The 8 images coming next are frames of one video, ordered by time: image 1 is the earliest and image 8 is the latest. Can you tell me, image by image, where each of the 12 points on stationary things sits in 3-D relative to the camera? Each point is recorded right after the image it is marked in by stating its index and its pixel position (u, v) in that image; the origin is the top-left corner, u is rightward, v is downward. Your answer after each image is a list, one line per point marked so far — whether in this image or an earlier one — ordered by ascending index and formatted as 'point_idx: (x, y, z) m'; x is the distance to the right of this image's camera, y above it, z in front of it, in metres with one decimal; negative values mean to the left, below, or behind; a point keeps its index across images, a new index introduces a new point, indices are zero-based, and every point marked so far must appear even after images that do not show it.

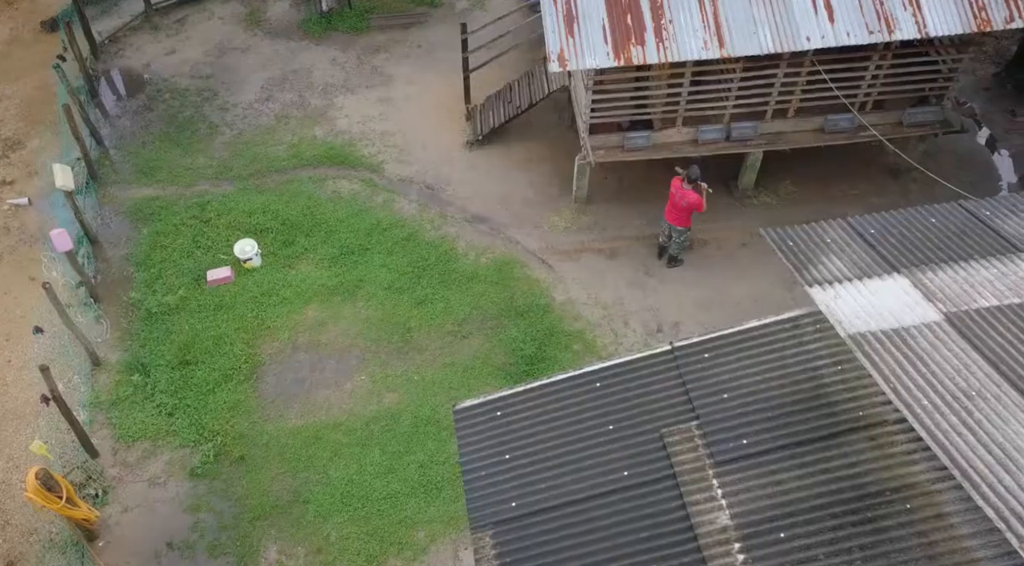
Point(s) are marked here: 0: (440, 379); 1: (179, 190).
0: (-1.1, -1.4, +10.7) m
1: (-6.1, +1.7, +13.2) m
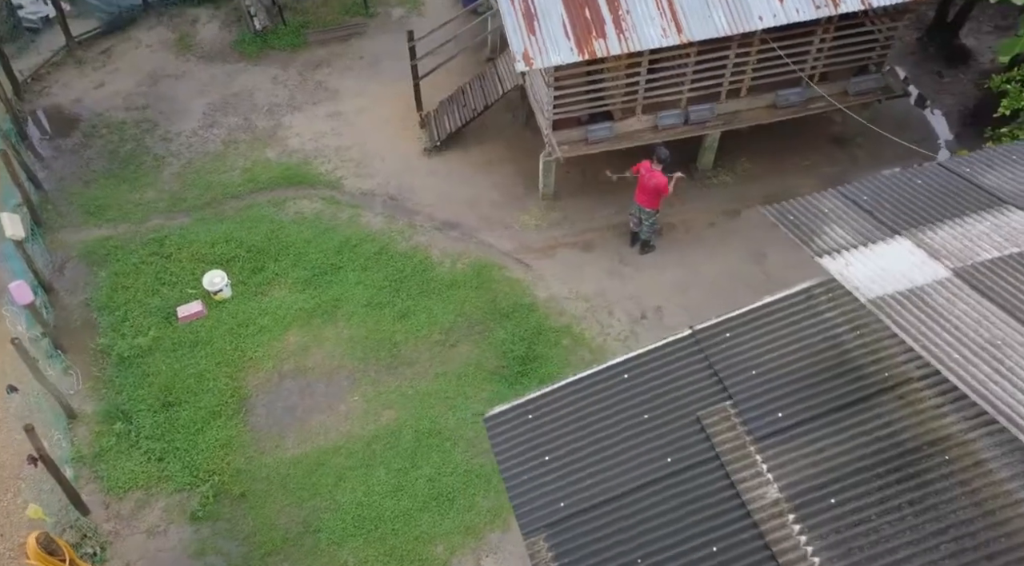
0: (-1.1, -1.5, +10.6) m
1: (-6.6, +1.0, +12.7) m
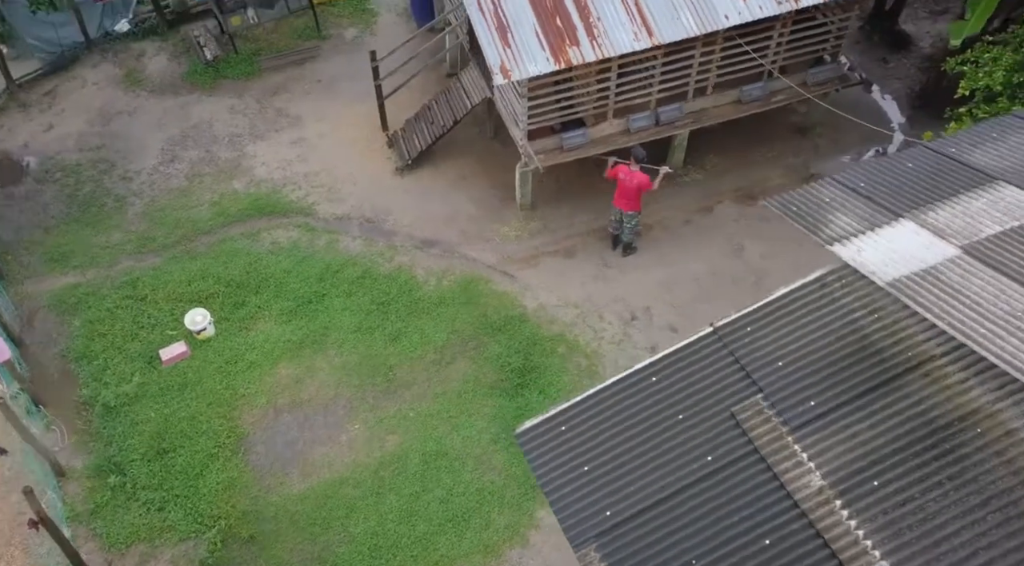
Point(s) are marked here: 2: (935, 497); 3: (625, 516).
0: (-1.1, -1.8, +10.5) m
1: (-6.9, +0.2, +12.3) m
2: (+2.9, -1.5, +5.0) m
3: (+0.9, -1.8, +5.6) m
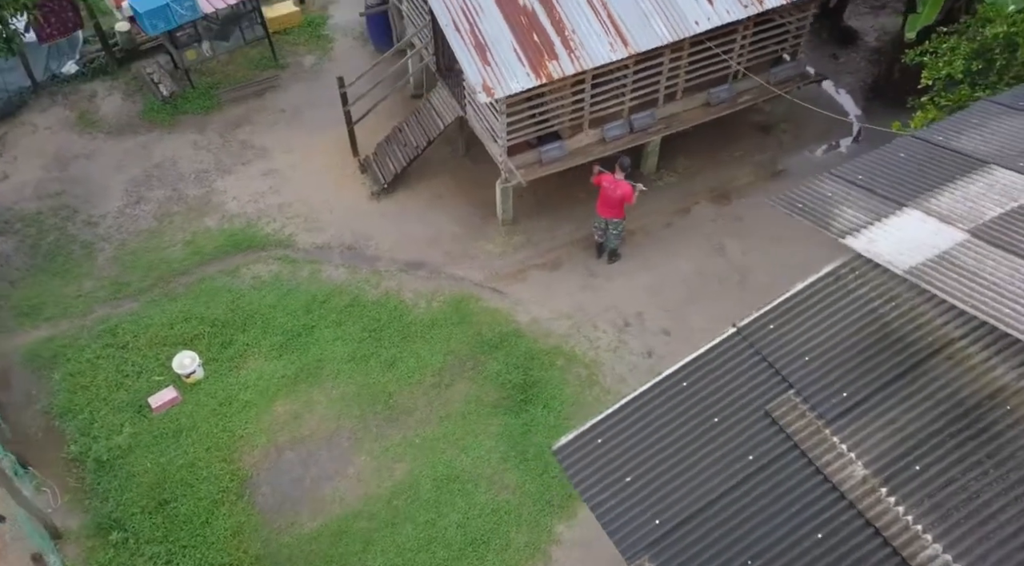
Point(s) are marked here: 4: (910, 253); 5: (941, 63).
0: (-1.0, -2.1, +10.4) m
1: (-7.1, -0.6, +11.8) m
2: (+3.3, -1.4, +5.1) m
3: (+1.3, -1.8, +5.6) m
4: (+3.3, +0.3, +5.9) m
5: (+6.3, +3.2, +10.7) m
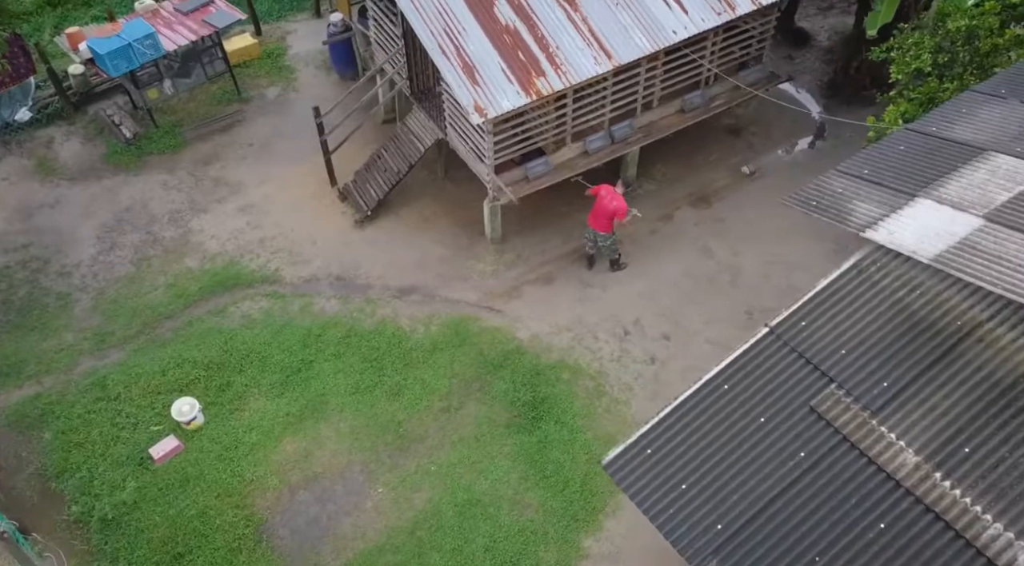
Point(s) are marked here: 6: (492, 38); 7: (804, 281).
0: (-0.8, -2.5, +10.2) m
1: (-7.0, -1.5, +11.3) m
2: (+3.8, -1.2, +5.3) m
3: (+1.7, -1.9, +5.6) m
4: (+3.5, +0.4, +6.1) m
5: (+6.1, +3.4, +11.1) m
6: (-0.3, +3.4, +10.2) m
7: (+5.2, 0.0, +12.9) m
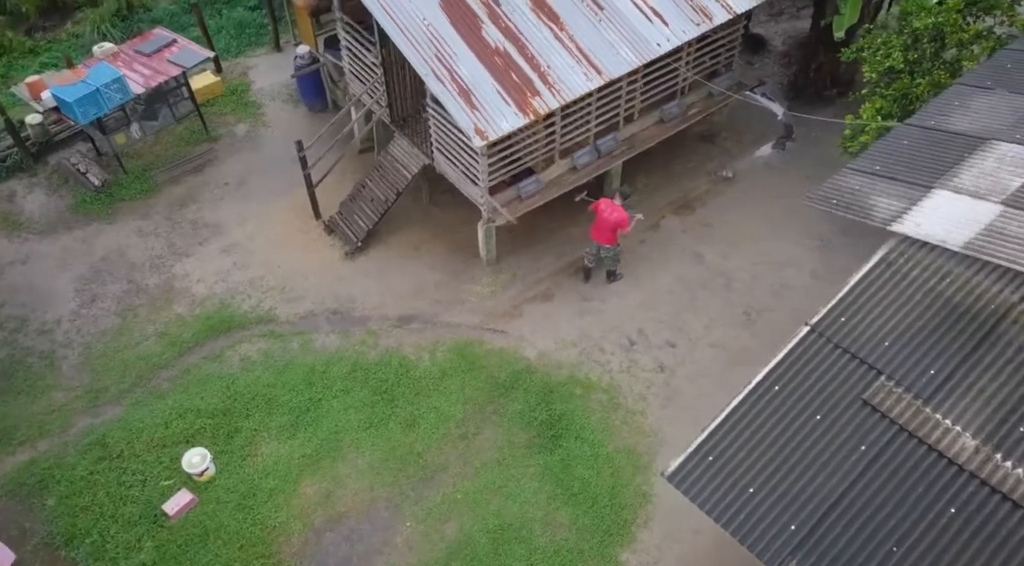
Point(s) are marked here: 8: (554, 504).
0: (-0.4, -2.8, +10.1) m
1: (-6.8, -2.3, +10.8) m
2: (+4.3, -1.1, +5.5) m
3: (+2.3, -1.9, +5.7) m
4: (+3.9, +0.5, +6.4) m
5: (+5.9, +3.6, +11.6) m
6: (-0.4, +3.1, +10.2) m
7: (+5.1, +0.1, +13.2) m
8: (+0.6, -3.0, +9.9) m
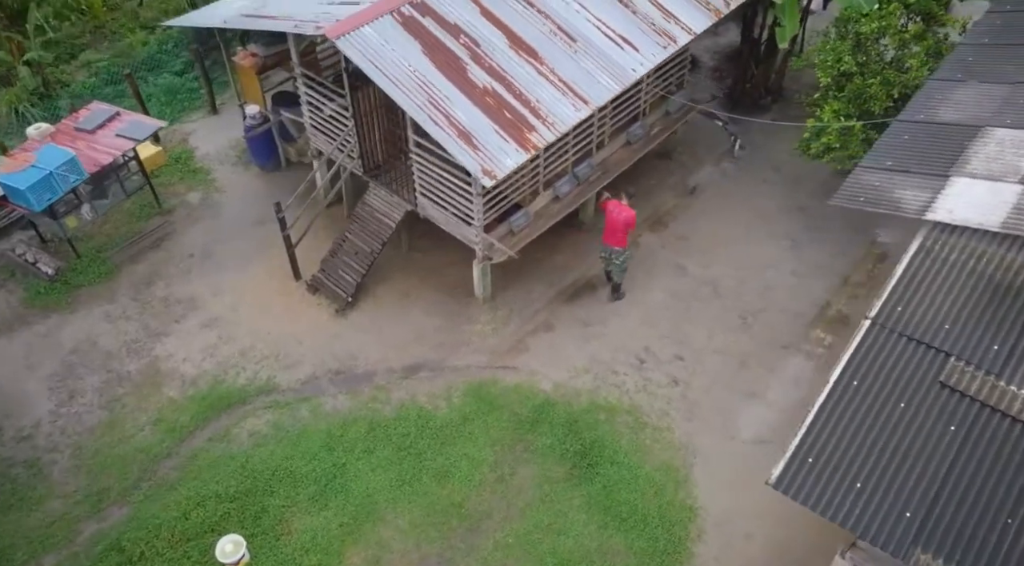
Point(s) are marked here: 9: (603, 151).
0: (+0.3, -3.3, +10.0) m
1: (-6.2, -3.7, +9.9) m
2: (+5.2, -0.8, +6.0) m
3: (+3.3, -1.8, +5.9) m
4: (+4.5, +0.7, +6.9) m
5: (+5.4, +3.7, +12.4) m
6: (-0.5, +2.6, +10.3) m
7: (+5.0, +0.1, +13.7) m
8: (+1.3, -3.4, +9.9) m
9: (+1.8, +2.5, +13.8) m
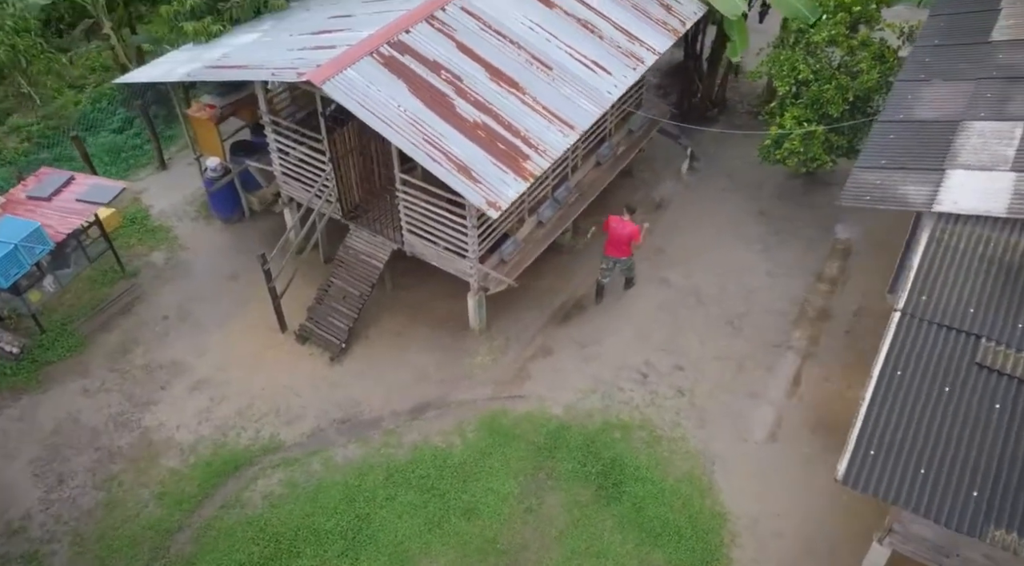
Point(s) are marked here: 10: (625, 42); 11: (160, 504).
0: (+0.8, -3.7, +9.9) m
1: (-5.5, -4.7, +9.3) m
2: (+5.7, -0.5, +6.6) m
3: (+4.0, -1.7, +6.3) m
4: (+4.9, +0.9, +7.4) m
5: (+5.0, +3.8, +13.0) m
6: (-0.6, +2.1, +10.4) m
7: (+4.8, +0.1, +14.3) m
8: (+1.8, -3.6, +10.0) m
9: (+1.3, +2.2, +14.1) m
10: (+2.0, +4.2, +12.7) m
11: (-5.3, -3.3, +10.9) m
